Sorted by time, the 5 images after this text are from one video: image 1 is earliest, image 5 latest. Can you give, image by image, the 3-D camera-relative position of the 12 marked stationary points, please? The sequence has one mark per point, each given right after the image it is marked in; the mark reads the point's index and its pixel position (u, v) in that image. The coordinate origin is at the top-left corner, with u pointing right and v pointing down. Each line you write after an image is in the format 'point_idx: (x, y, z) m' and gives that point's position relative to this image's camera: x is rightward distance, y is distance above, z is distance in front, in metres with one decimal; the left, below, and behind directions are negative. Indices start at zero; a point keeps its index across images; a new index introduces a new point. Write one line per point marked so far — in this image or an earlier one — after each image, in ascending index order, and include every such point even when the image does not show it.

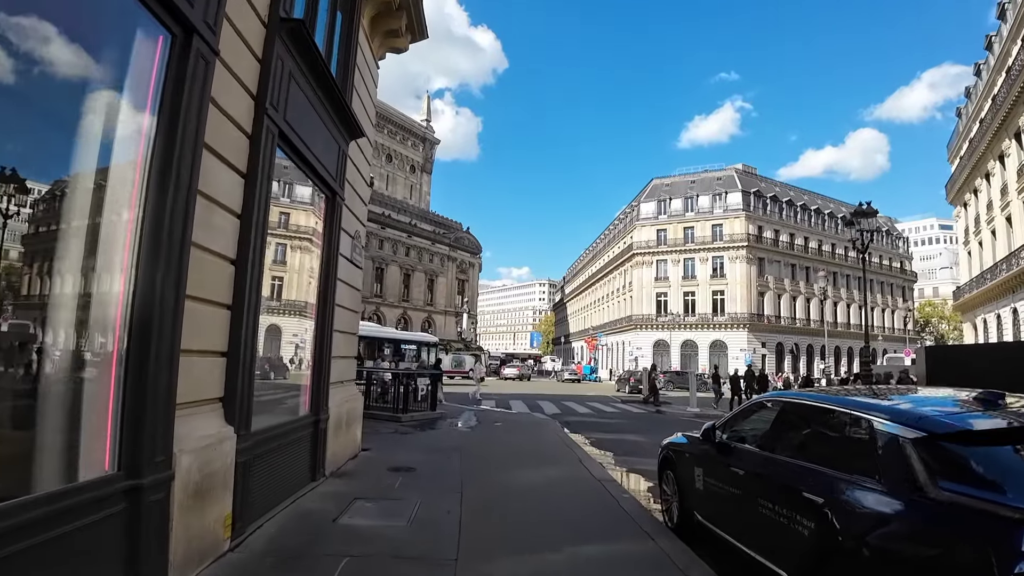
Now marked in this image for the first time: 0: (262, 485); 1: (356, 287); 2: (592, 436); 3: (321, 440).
0: (-2.5, -1.9, +5.7) m
1: (-2.5, 0.0, +9.1) m
2: (+1.8, -3.4, +13.0) m
3: (-2.4, -1.9, +7.2) m
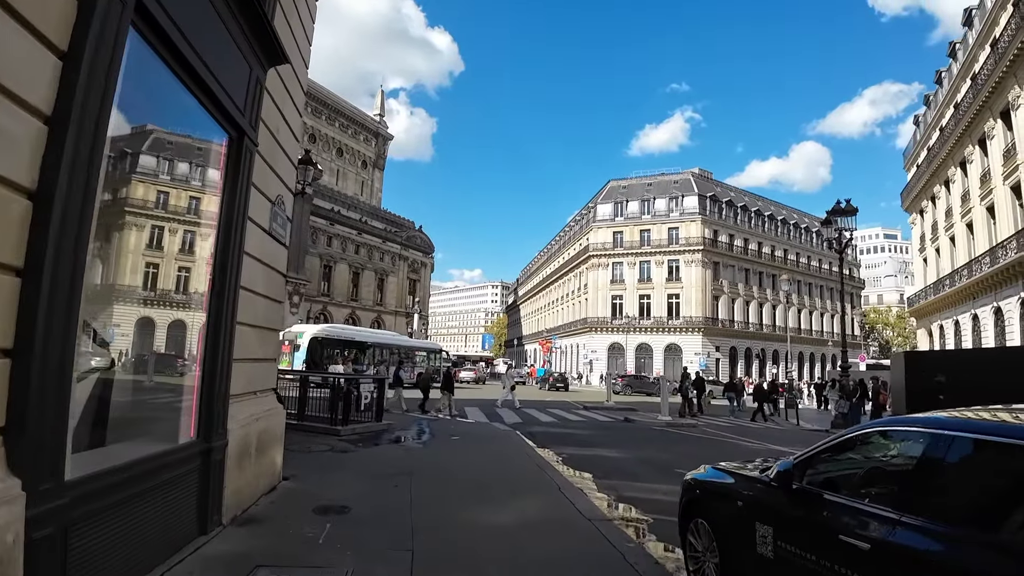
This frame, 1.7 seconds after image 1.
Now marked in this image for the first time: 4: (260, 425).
0: (-2.6, -1.7, +3.6) m
1: (-2.9, +0.2, +7.0) m
2: (+1.0, -3.2, +11.3) m
3: (-2.7, -1.7, +5.2) m
4: (-2.7, -1.5, +6.2) m
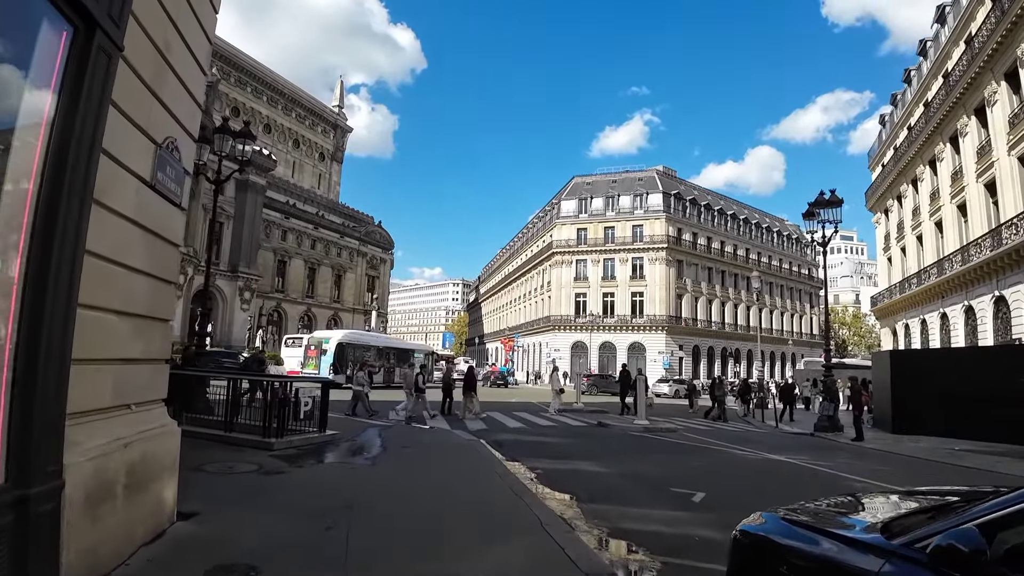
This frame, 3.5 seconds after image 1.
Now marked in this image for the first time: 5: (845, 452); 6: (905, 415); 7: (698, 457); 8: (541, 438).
0: (-2.7, -1.5, +1.9) m
1: (-3.1, +0.5, +5.3) m
2: (+0.4, -3.0, +9.8) m
3: (-2.9, -1.5, +3.4) m
4: (-2.9, -1.3, +4.4) m
5: (+8.3, -4.0, +14.1) m
6: (+12.6, -4.0, +18.1) m
7: (+3.7, -3.3, +11.1) m
8: (+0.7, -3.4, +13.0) m
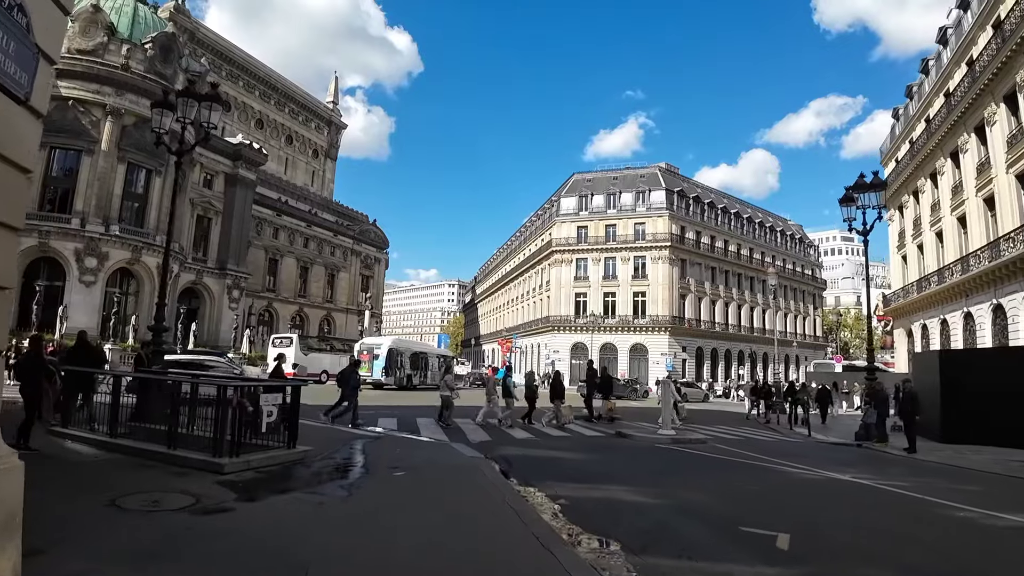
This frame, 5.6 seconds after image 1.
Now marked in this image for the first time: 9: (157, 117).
0: (-2.4, -1.2, -0.1) m
1: (-2.9, +0.7, +3.3) m
2: (+0.6, -2.8, +7.9) m
3: (-2.6, -1.2, +1.5) m
4: (-2.7, -1.0, +2.5) m
5: (+8.4, -3.8, +12.2) m
6: (+12.7, -3.8, +16.2) m
7: (+3.9, -3.1, +9.2) m
8: (+0.9, -3.2, +11.1) m
9: (-8.3, +4.0, +13.2) m
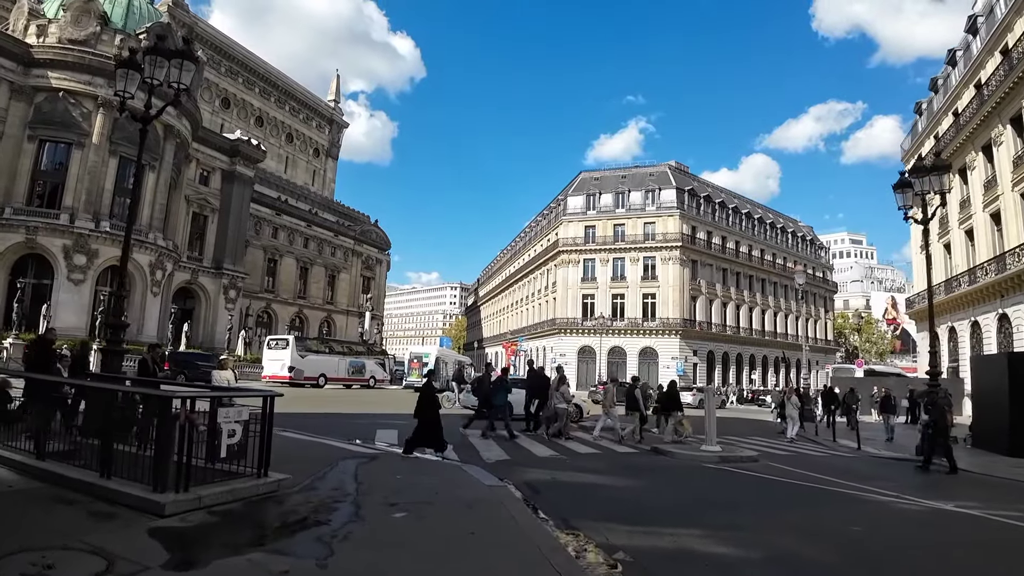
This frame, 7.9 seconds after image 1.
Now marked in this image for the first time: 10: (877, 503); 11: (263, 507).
0: (-2.0, -1.0, -1.9) m
1: (-2.5, +1.0, +1.5) m
2: (+1.0, -2.6, +6.0) m
3: (-2.2, -1.0, -0.4) m
4: (-2.3, -0.8, +0.6) m
5: (+8.8, -3.7, +10.3) m
6: (+13.1, -3.7, +14.4) m
7: (+4.2, -2.9, +7.4) m
8: (+1.2, -3.0, +9.2) m
9: (-7.8, +4.2, +11.4) m
10: (+5.2, -3.1, +8.2) m
11: (-2.6, -2.3, +6.1) m
